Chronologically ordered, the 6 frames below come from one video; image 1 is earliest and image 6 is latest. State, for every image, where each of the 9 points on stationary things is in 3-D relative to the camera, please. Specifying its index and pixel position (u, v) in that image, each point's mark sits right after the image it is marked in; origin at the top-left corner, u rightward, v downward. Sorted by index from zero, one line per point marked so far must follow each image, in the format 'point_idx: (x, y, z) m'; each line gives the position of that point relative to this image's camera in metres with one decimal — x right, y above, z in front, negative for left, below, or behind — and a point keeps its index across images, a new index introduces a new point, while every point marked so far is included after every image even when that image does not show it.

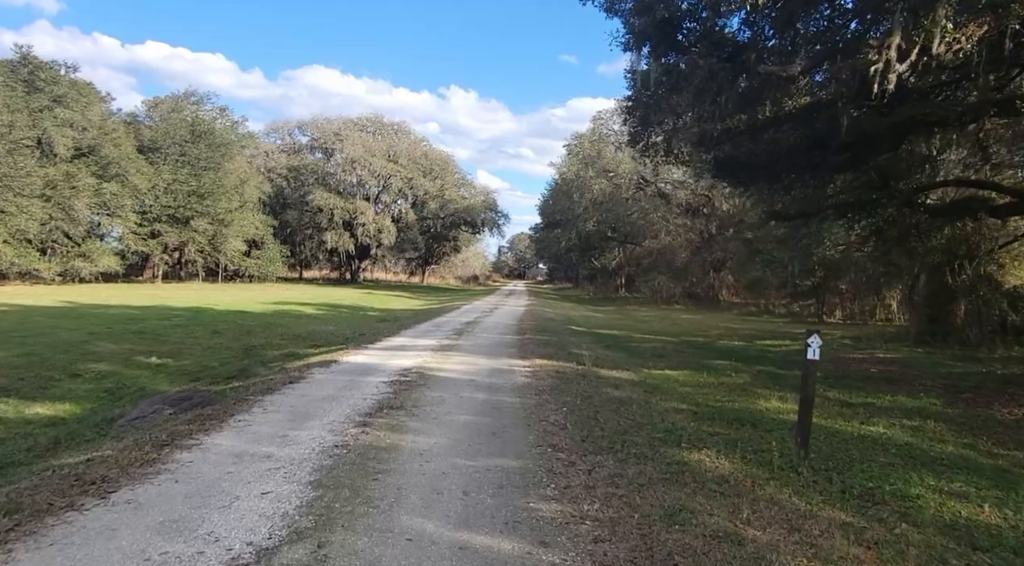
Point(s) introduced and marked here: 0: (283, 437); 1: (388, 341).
0: (-1.7, -1.1, +4.9) m
1: (-2.3, -1.1, +12.5) m
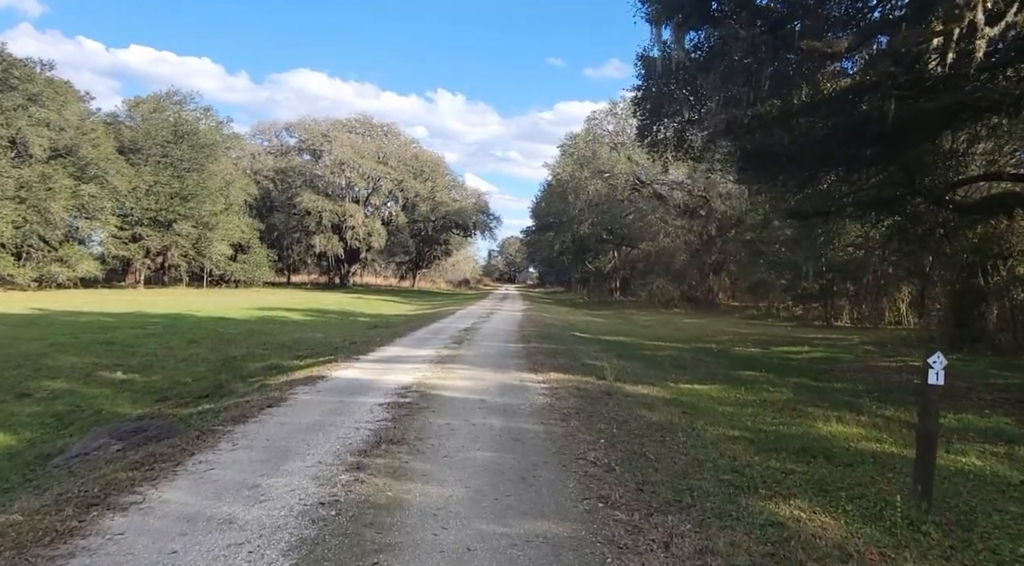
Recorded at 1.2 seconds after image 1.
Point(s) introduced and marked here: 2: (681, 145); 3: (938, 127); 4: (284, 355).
0: (-1.5, -1.2, +3.8) m
1: (-2.2, -1.2, +11.4) m
2: (+3.9, +3.1, +15.3) m
3: (+6.0, +2.2, +9.5) m
4: (-4.3, -1.4, +12.7) m
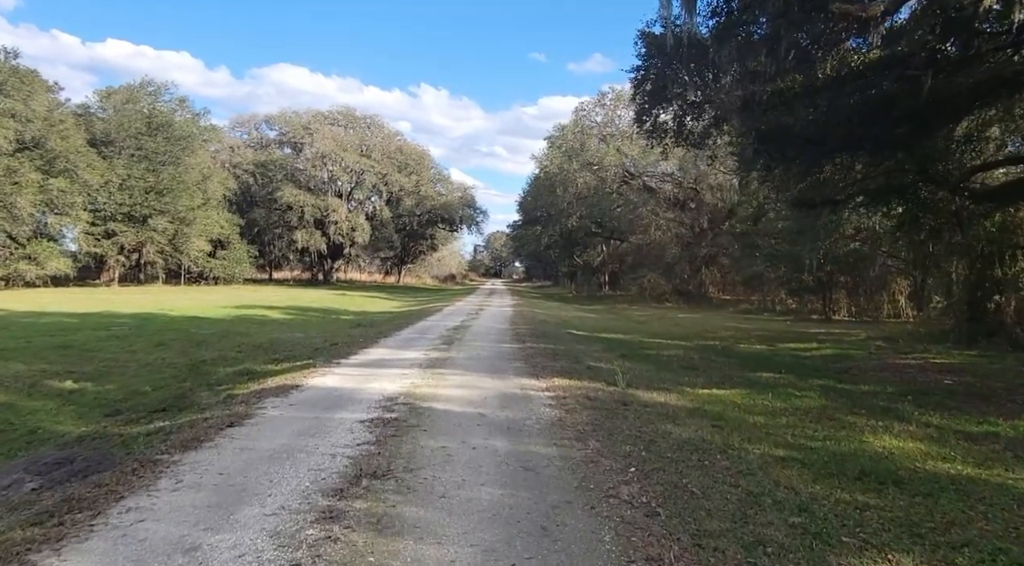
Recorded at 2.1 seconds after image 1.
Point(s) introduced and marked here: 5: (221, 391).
0: (-1.4, -1.2, +2.9) m
1: (-2.3, -1.1, +10.5) m
2: (+3.7, +3.3, +14.4) m
3: (+6.0, +2.3, +8.7) m
4: (-4.4, -1.3, +11.7) m
5: (-3.5, -1.3, +8.1) m
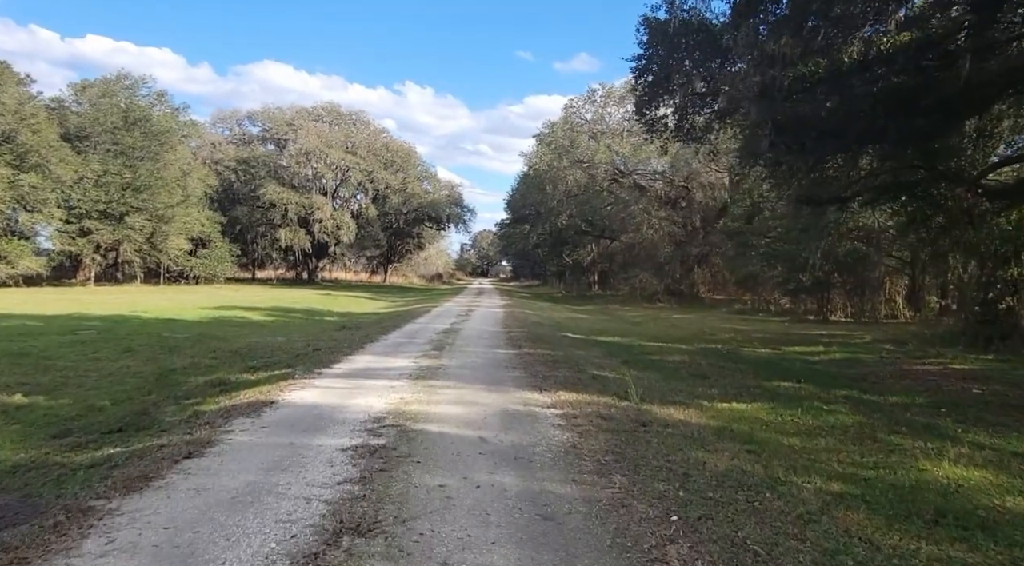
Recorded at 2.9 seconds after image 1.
0: (-1.3, -1.2, +2.1) m
1: (-2.4, -1.1, +9.7) m
2: (+3.6, +3.3, +13.7) m
3: (+5.9, +2.3, +8.0) m
4: (-4.5, -1.3, +10.8) m
5: (-3.5, -1.3, +7.3) m
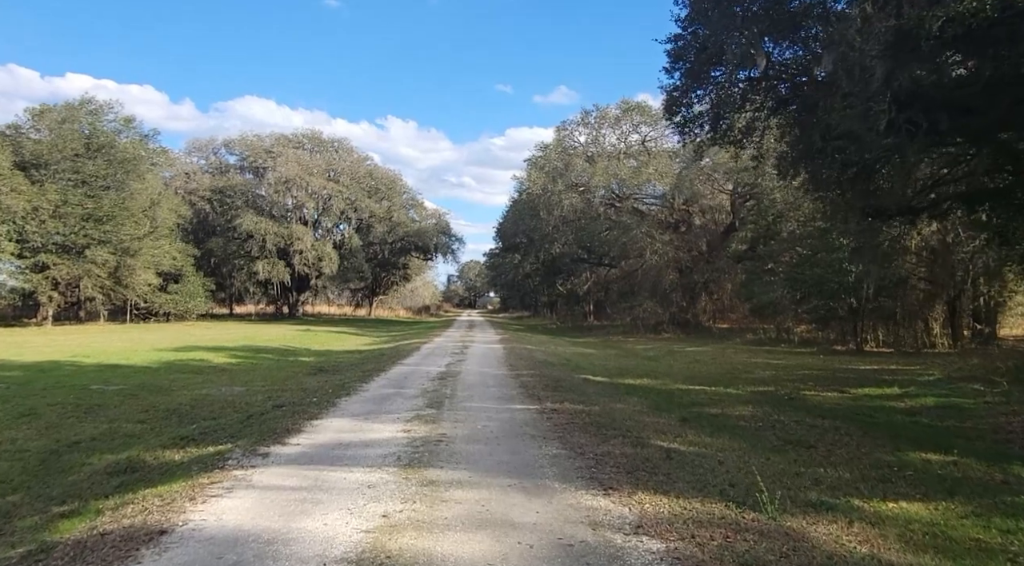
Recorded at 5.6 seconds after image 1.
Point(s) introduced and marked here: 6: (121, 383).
0: (-0.9, -1.2, -0.5) m
1: (-2.1, -1.5, +7.1) m
2: (+3.7, +2.7, +11.4) m
3: (+6.2, +2.1, +5.7) m
4: (-4.2, -1.8, +8.2) m
5: (-3.2, -1.7, +4.7) m
6: (-7.4, -1.9, +12.8) m
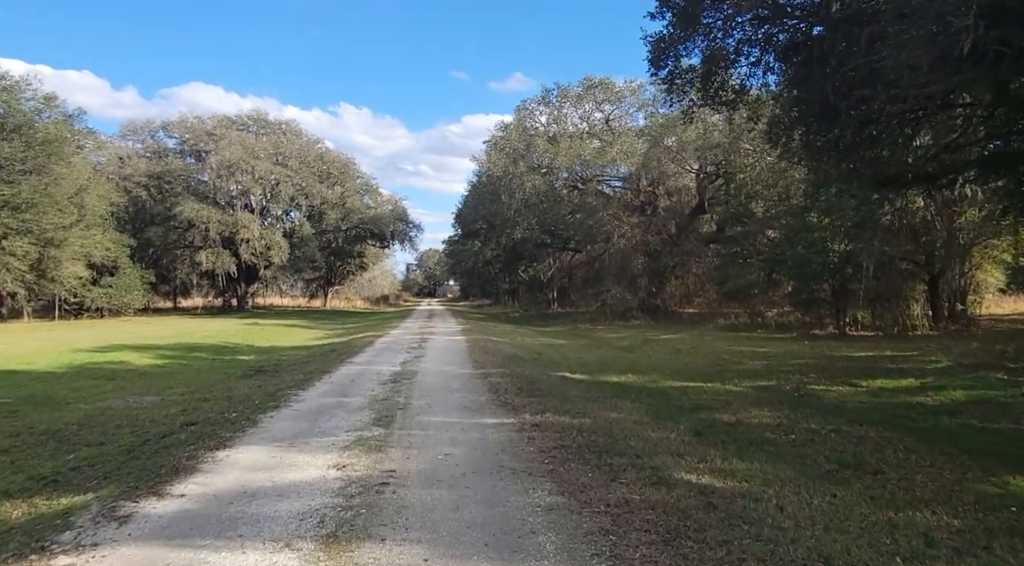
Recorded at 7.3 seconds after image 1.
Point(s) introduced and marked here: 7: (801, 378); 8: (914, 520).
0: (-0.6, -1.2, -2.3) m
1: (-2.3, -1.4, +5.2) m
2: (+3.1, +3.0, +9.9) m
3: (+6.0, +2.3, +4.3) m
4: (-4.5, -1.7, +6.2) m
5: (-3.3, -1.6, +2.7) m
6: (-7.9, -1.7, +10.6) m
7: (+4.8, -1.6, +11.2) m
8: (+2.3, -1.4, +3.9) m
